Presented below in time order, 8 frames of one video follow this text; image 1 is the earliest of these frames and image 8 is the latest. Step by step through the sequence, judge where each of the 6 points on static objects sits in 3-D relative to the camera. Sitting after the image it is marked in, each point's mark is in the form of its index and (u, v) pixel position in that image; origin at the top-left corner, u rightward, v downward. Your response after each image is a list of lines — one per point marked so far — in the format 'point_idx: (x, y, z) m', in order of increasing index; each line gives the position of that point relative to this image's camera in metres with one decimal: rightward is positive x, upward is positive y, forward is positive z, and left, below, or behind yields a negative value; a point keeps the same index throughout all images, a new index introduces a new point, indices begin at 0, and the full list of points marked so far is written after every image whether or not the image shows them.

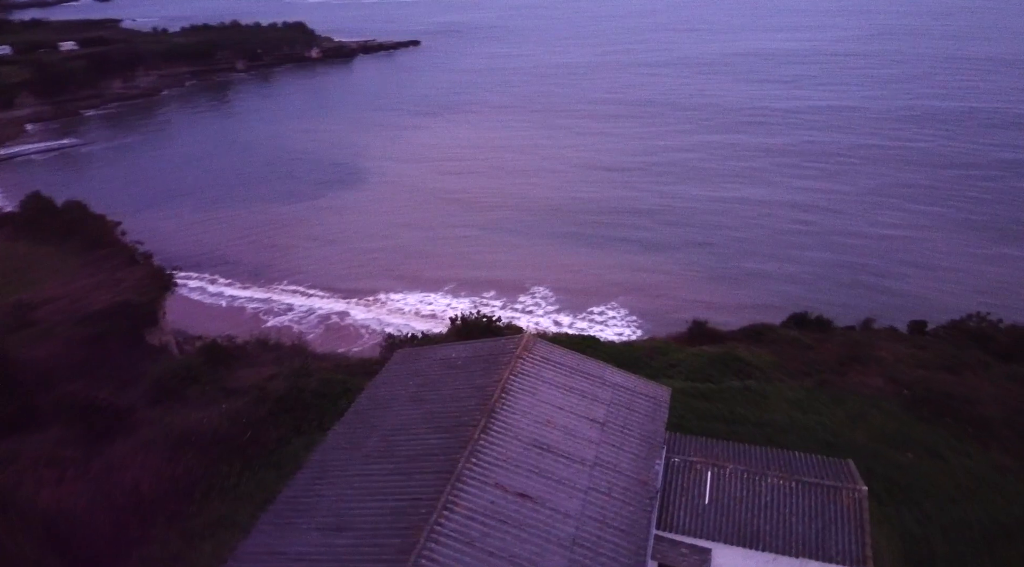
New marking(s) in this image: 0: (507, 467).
0: (0.0, -1.6, +7.1) m
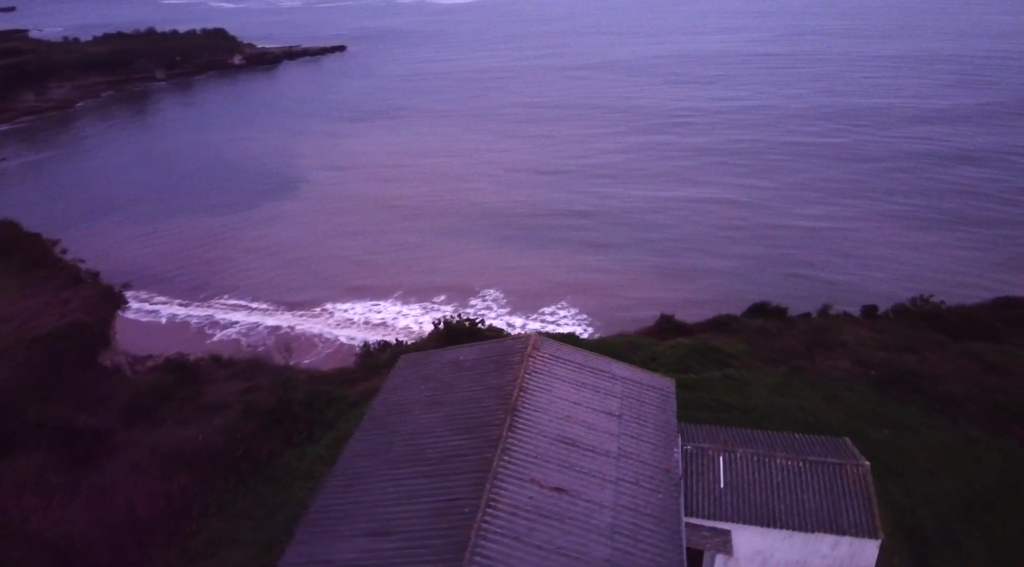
0: (+0.2, -1.6, +7.3) m
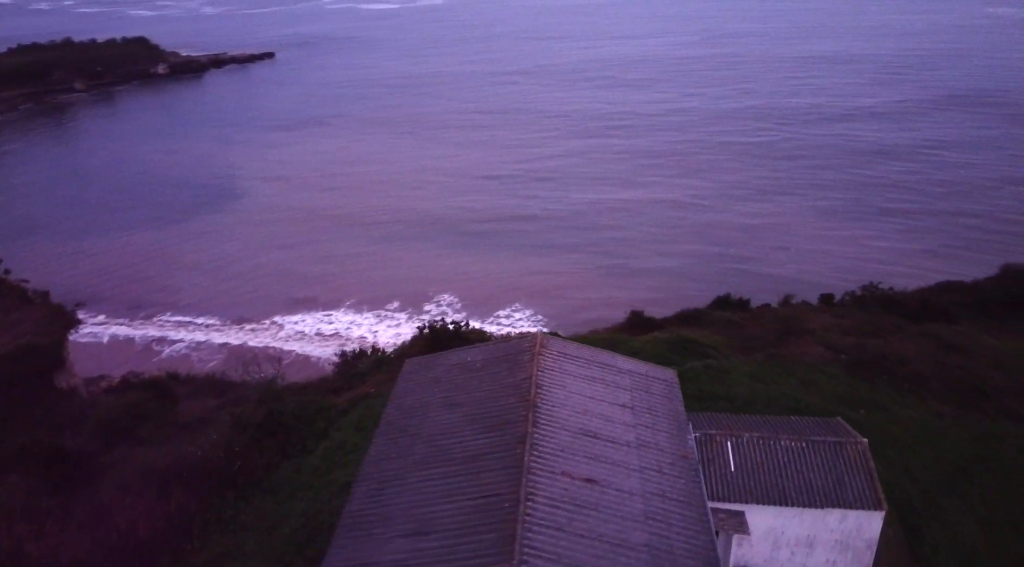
0: (+0.5, -1.6, +7.5) m
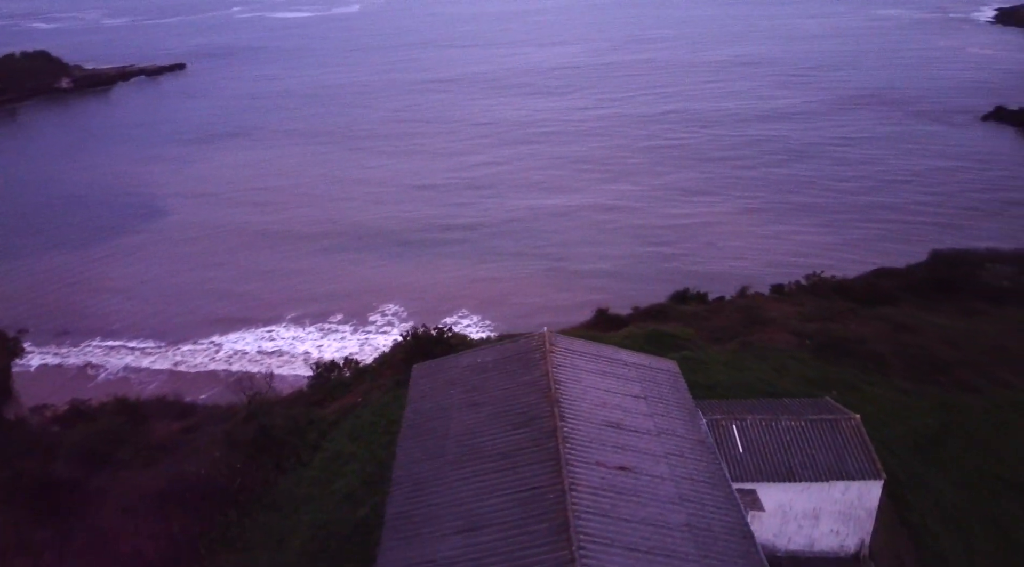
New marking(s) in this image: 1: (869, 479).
0: (+0.8, -1.5, +7.8) m
1: (+3.7, -2.0, +8.6) m
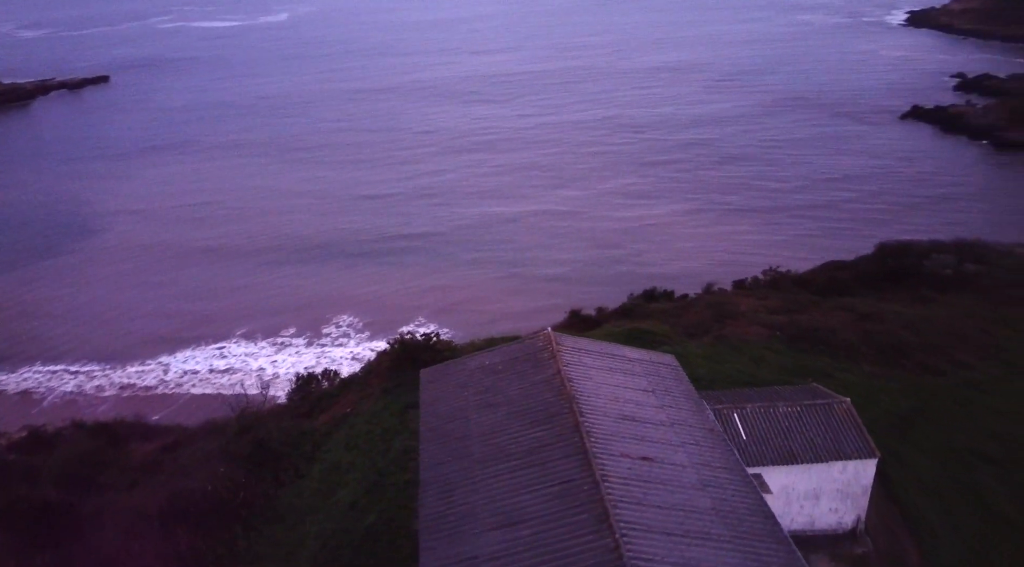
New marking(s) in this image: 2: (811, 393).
0: (+1.0, -1.5, +8.0) m
1: (+3.9, -1.9, +9.1) m
2: (+3.6, -1.3, +10.0) m
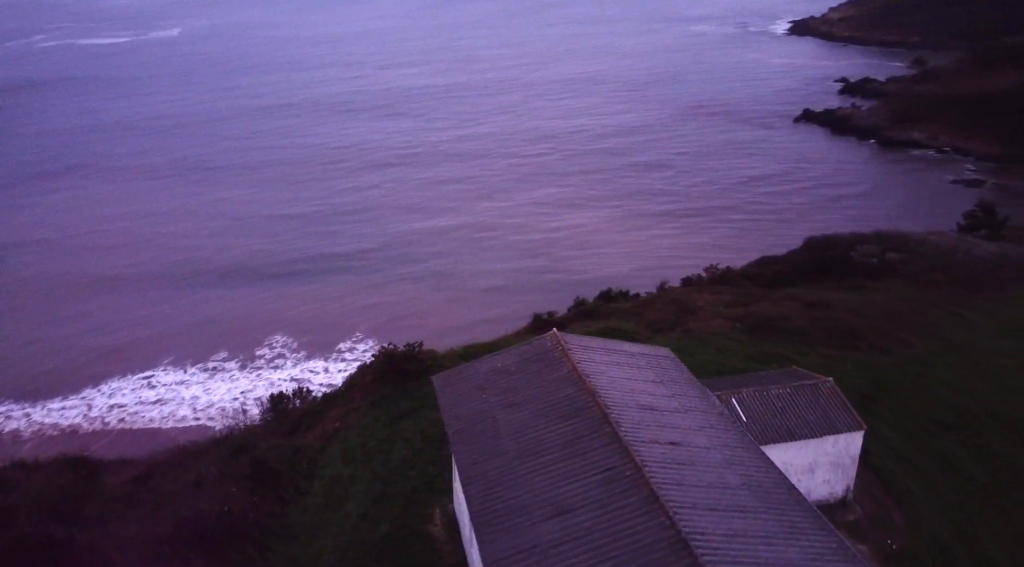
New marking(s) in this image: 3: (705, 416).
0: (+1.3, -1.5, +8.5) m
1: (+4.0, -1.8, +9.9) m
2: (+3.6, -1.2, +10.8) m
3: (+2.1, -1.4, +9.1) m
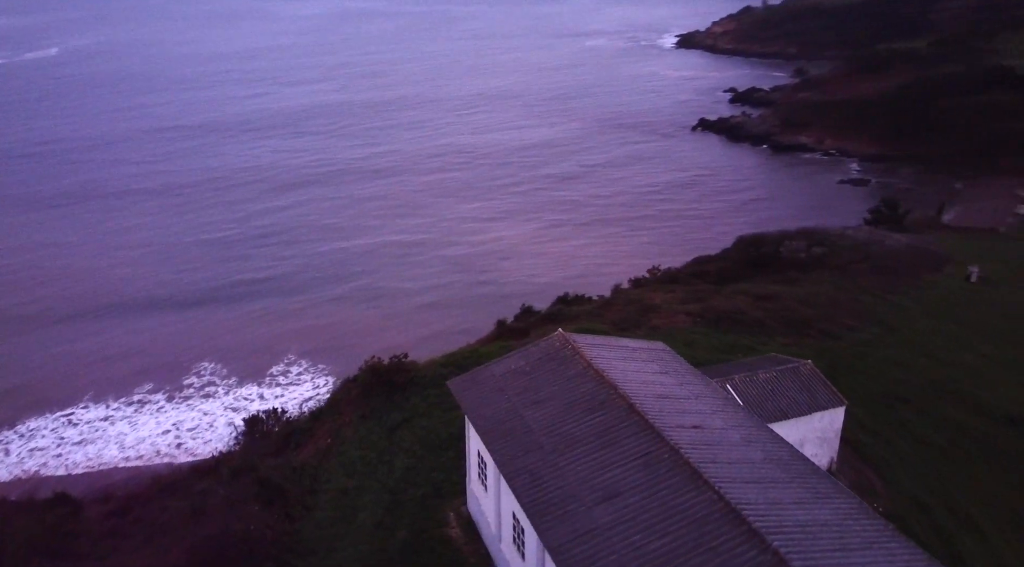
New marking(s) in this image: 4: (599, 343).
0: (+1.7, -1.4, +9.0) m
1: (+4.2, -1.6, +10.8) m
2: (+3.7, -1.1, +11.6) m
3: (+2.3, -1.4, +9.8) m
4: (+1.1, -0.8, +10.6) m
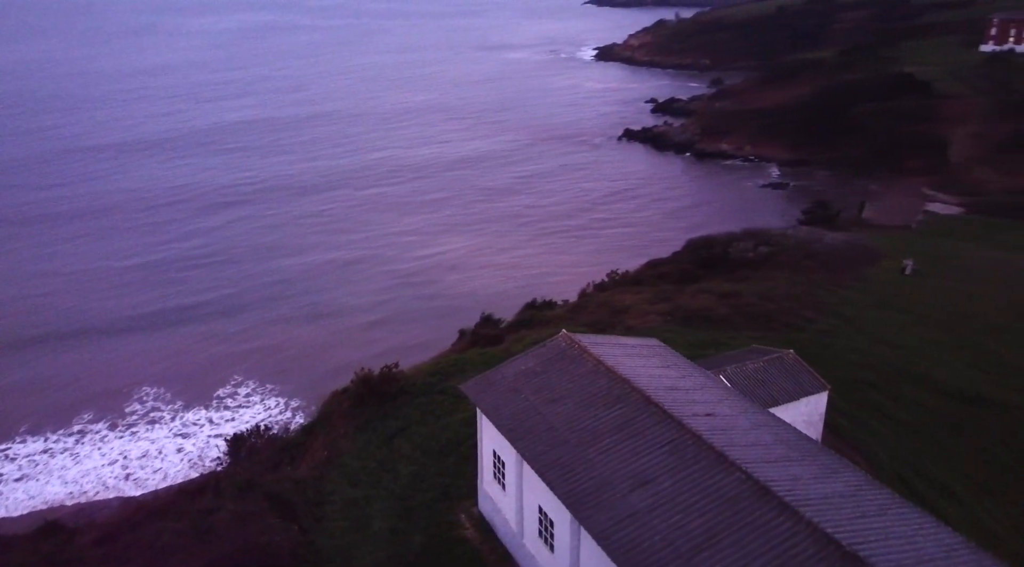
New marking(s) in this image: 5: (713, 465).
0: (+1.9, -1.4, +9.5) m
1: (+4.2, -1.5, +11.5) m
2: (+3.6, -1.0, +12.3) m
3: (+2.5, -1.3, +10.3) m
4: (+1.2, -0.8, +11.0) m
5: (+2.0, -1.8, +8.3) m
